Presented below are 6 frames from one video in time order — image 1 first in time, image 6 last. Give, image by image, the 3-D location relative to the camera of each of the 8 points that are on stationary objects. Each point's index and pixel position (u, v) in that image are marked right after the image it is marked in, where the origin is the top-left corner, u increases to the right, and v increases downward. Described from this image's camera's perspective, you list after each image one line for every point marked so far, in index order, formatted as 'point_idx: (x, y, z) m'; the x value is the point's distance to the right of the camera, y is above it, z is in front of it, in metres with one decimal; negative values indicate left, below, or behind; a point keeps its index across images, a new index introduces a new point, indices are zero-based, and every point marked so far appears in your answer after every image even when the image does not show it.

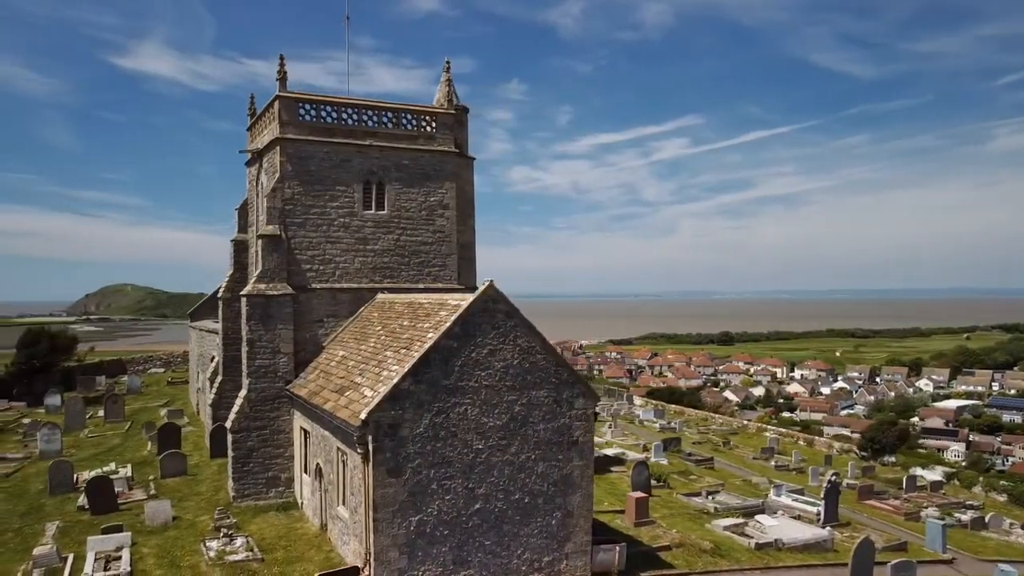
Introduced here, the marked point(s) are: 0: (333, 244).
0: (-3.4, +0.8, +15.2) m
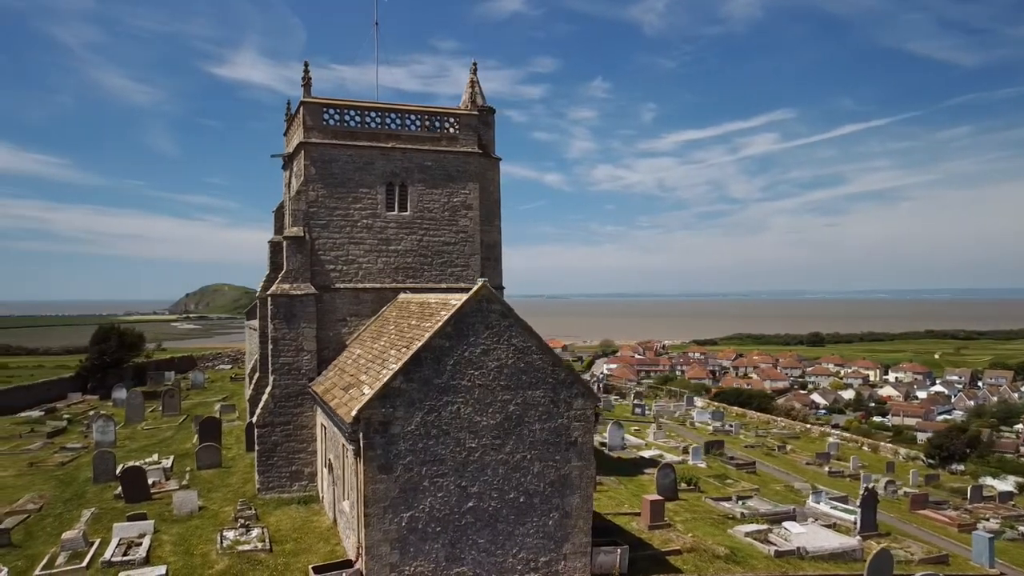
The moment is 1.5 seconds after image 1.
0: (-3.0, +0.8, +15.6) m
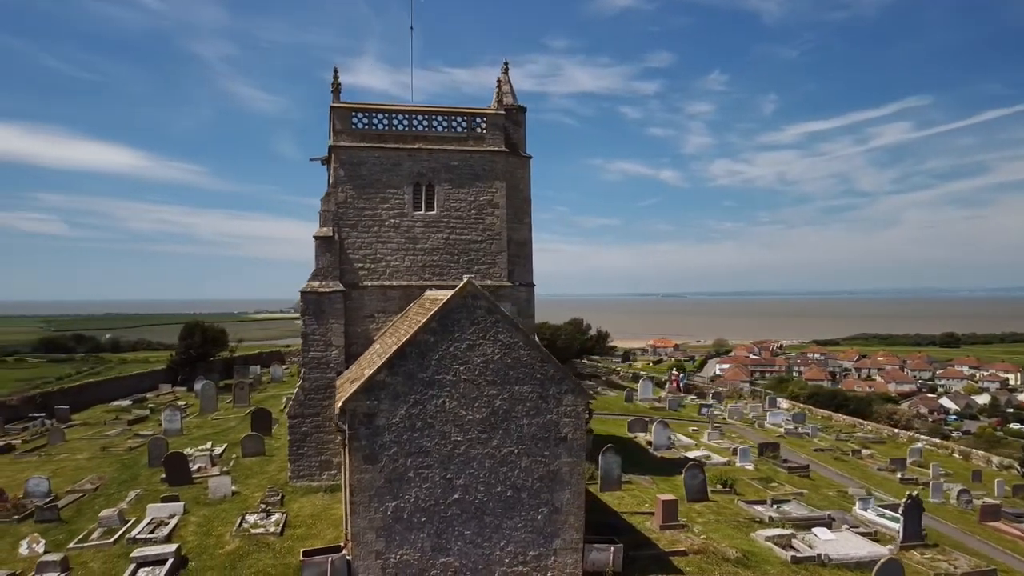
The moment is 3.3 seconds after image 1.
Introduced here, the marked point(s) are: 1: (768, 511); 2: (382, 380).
0: (-2.6, +0.9, +16.1) m
1: (+5.0, -4.4, +15.7) m
2: (-1.8, -1.2, +10.8) m
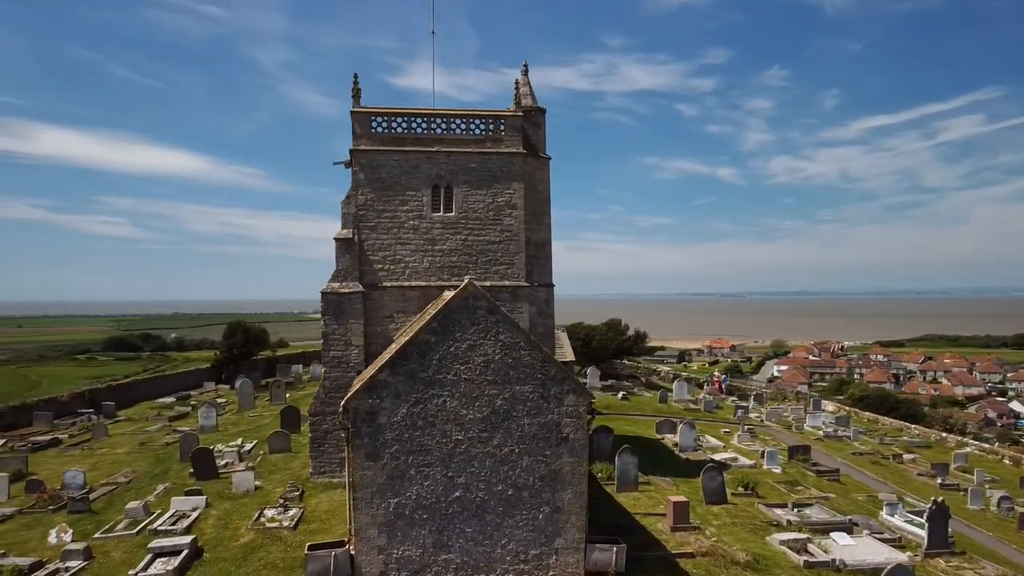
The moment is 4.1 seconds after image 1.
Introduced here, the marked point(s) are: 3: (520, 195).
0: (-2.2, +0.9, +16.4) m
1: (+5.3, -4.4, +15.5) m
2: (-1.8, -1.2, +11.0) m
3: (+0.2, +1.9, +16.8) m
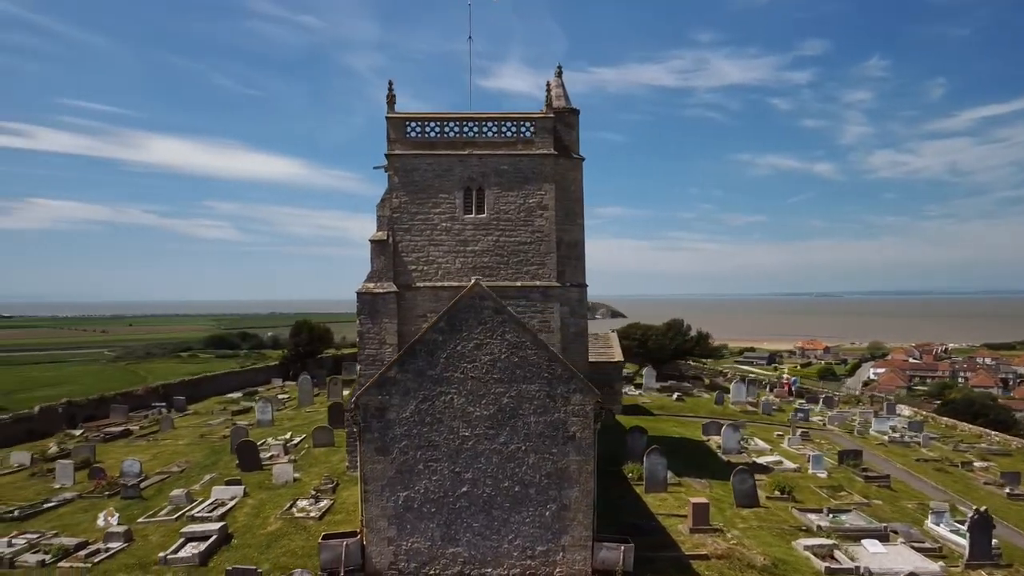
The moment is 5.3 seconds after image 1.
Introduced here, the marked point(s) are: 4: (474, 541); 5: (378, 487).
0: (-1.6, +0.9, +16.8) m
1: (+5.8, -4.4, +15.1) m
2: (-1.7, -1.3, +11.4) m
3: (+0.8, +1.9, +17.0) m
4: (-0.5, -3.6, +11.6) m
5: (-1.9, -2.8, +11.4) m
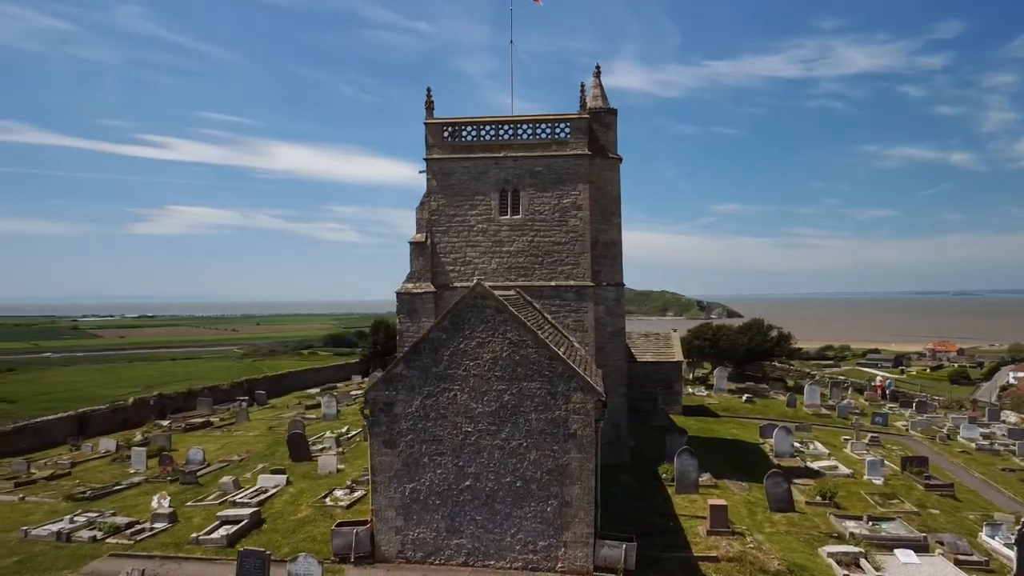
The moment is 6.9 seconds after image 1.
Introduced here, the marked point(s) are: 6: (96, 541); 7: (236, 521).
0: (-0.8, +0.9, +17.2) m
1: (+6.3, -4.3, +14.5) m
2: (-1.7, -1.3, +11.9) m
3: (+1.6, +1.9, +17.1) m
4: (-0.5, -3.6, +11.9) m
5: (-1.9, -2.8, +12.0) m
6: (-6.7, -4.1, +12.9) m
7: (-4.6, -3.9, +13.4) m
